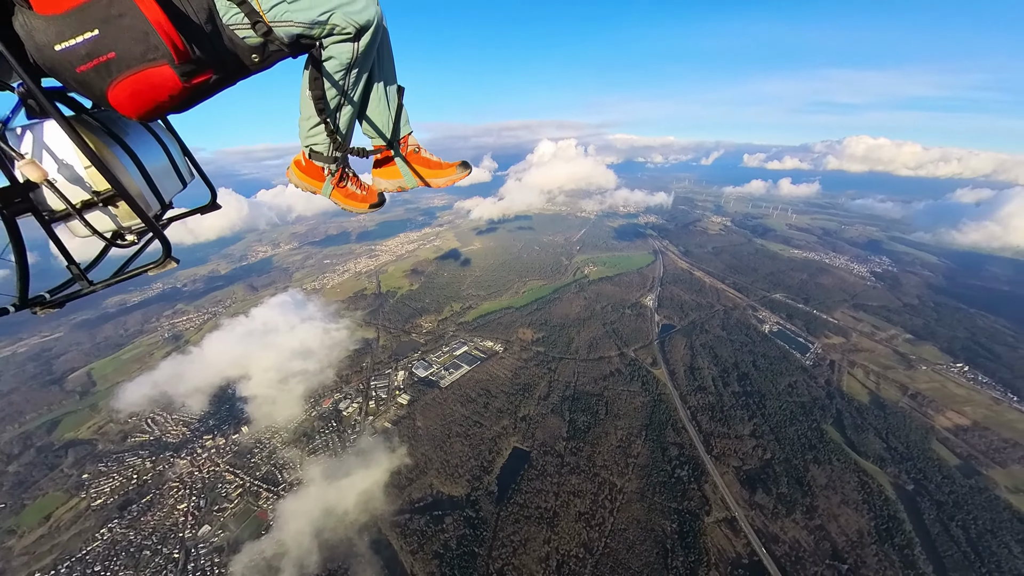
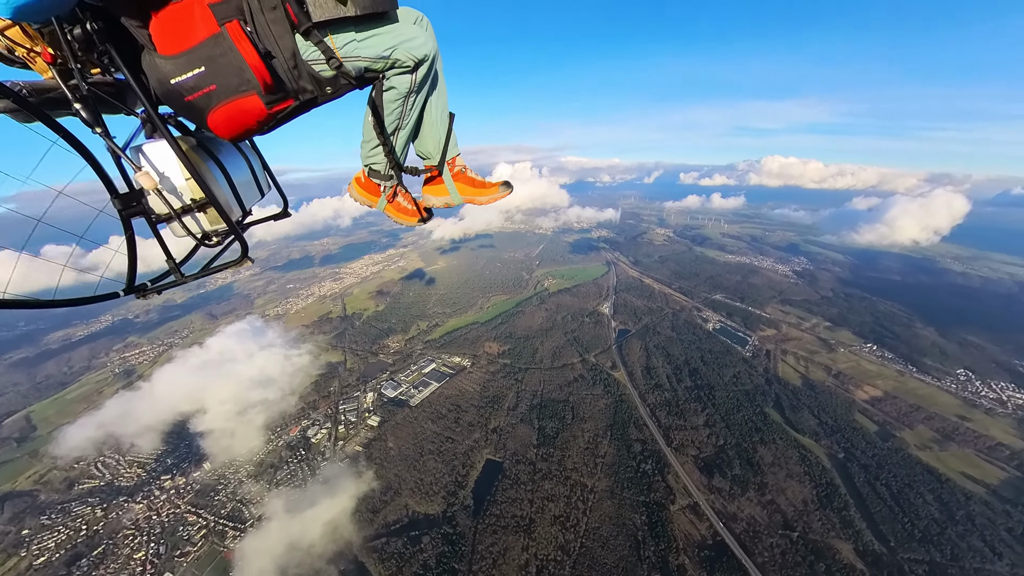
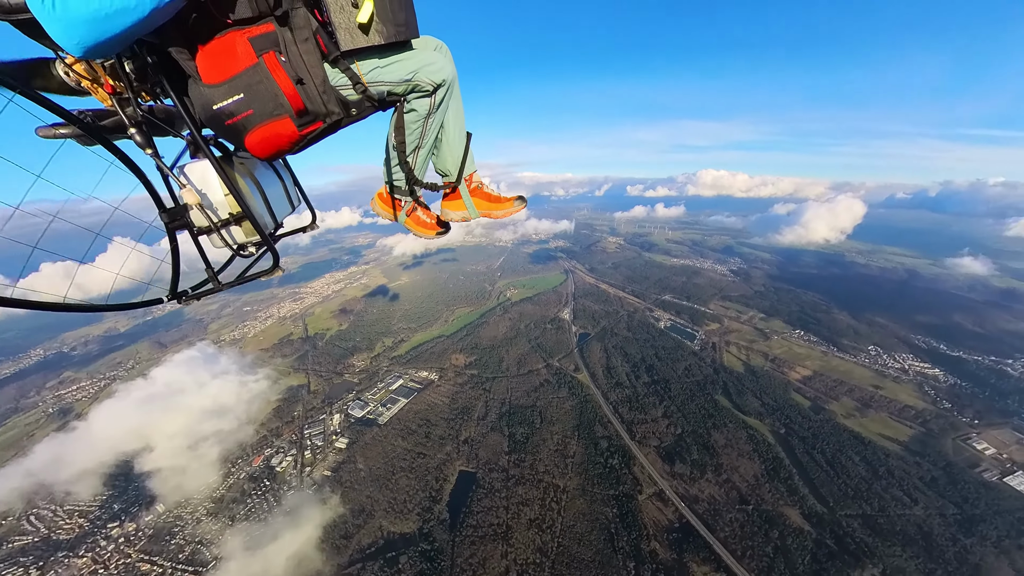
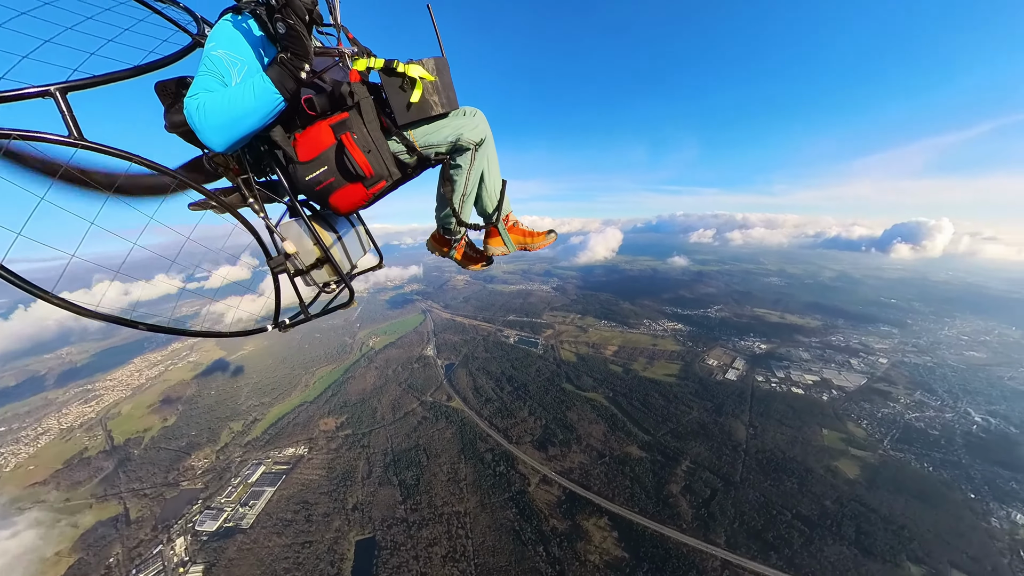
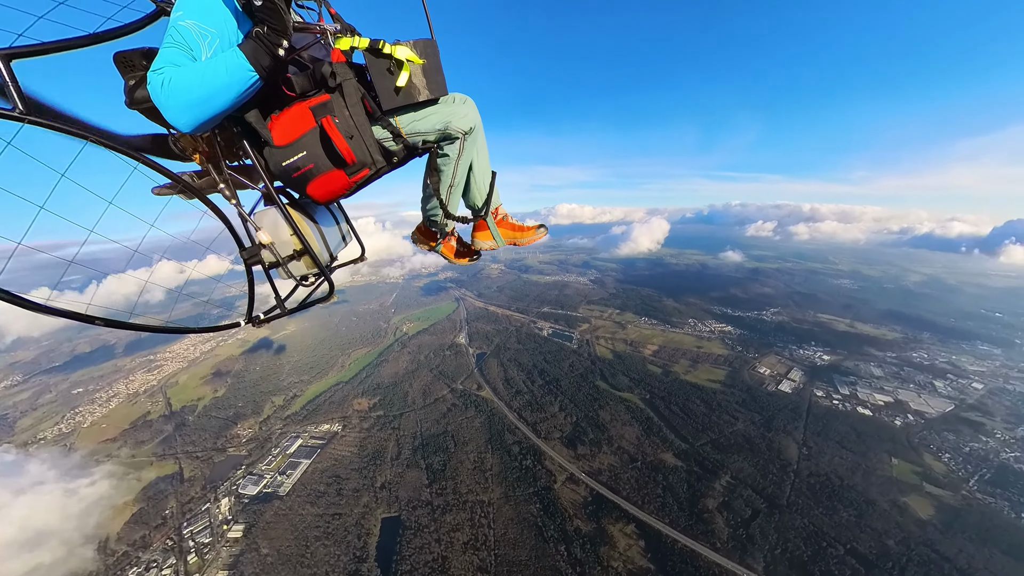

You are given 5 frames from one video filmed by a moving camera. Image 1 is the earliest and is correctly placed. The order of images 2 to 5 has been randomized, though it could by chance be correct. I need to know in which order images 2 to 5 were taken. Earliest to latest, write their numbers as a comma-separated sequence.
2, 3, 5, 4
